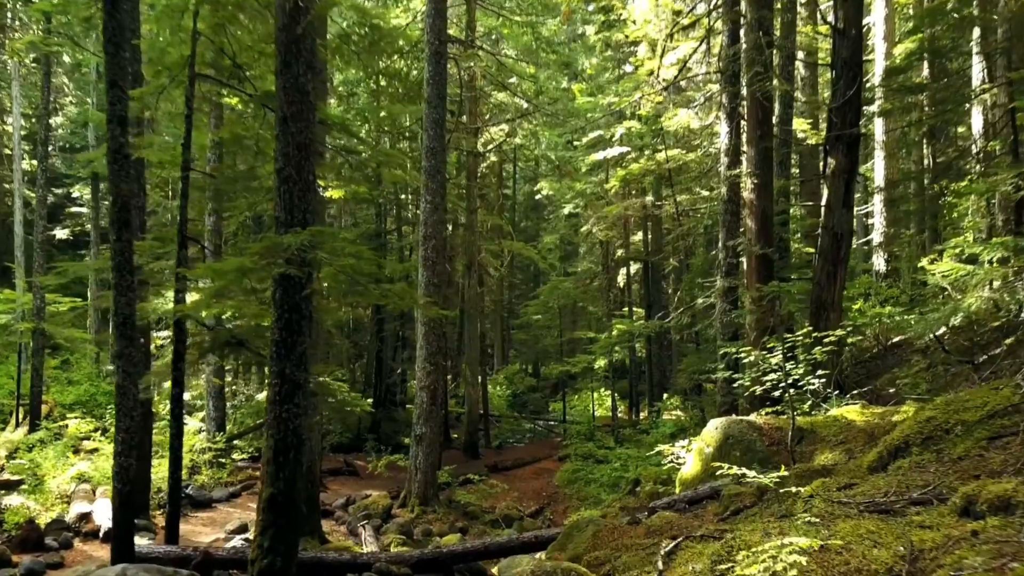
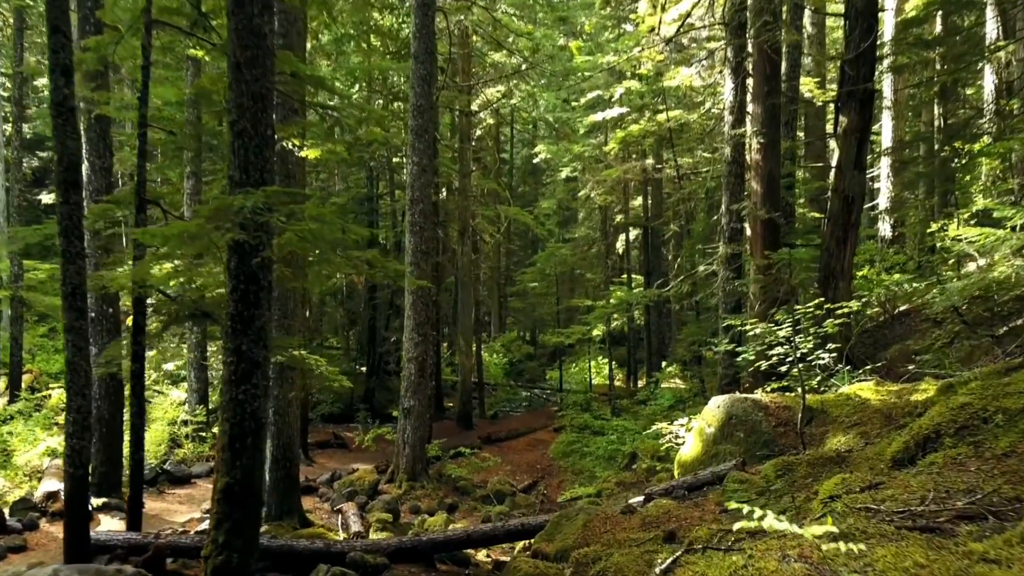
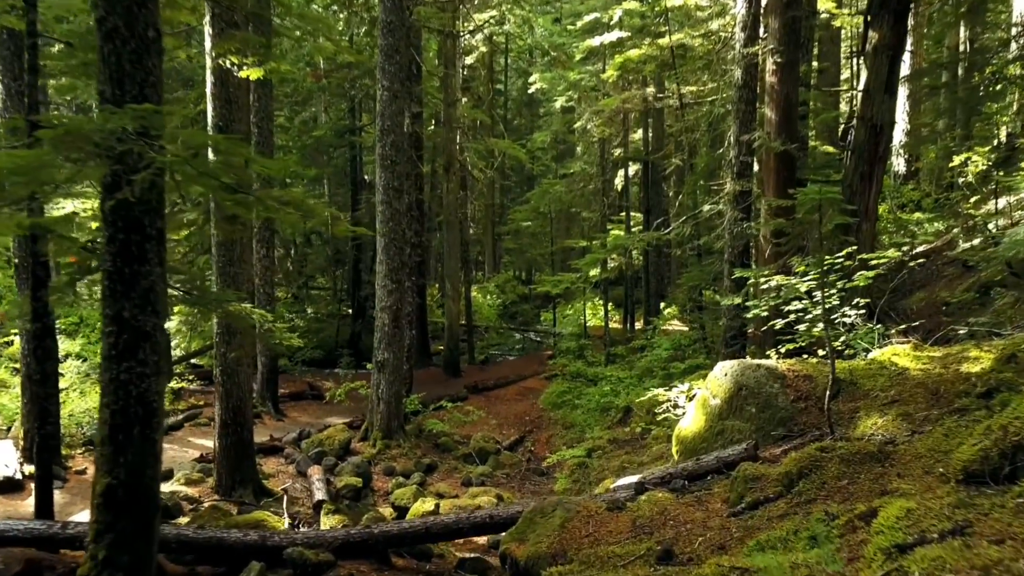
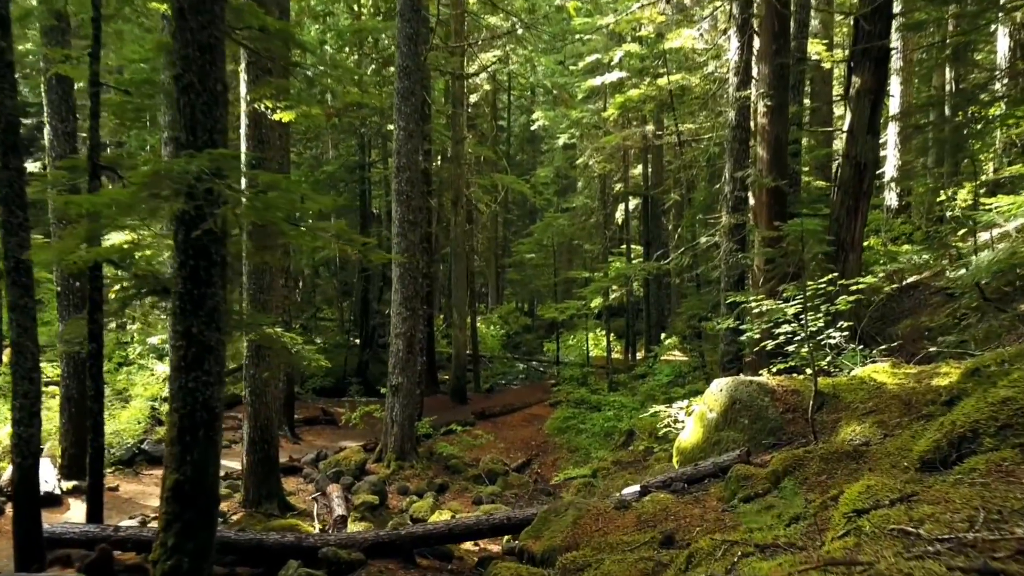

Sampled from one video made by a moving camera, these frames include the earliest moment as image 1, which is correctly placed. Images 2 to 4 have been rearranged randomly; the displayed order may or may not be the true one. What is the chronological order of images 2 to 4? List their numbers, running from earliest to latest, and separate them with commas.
2, 4, 3
